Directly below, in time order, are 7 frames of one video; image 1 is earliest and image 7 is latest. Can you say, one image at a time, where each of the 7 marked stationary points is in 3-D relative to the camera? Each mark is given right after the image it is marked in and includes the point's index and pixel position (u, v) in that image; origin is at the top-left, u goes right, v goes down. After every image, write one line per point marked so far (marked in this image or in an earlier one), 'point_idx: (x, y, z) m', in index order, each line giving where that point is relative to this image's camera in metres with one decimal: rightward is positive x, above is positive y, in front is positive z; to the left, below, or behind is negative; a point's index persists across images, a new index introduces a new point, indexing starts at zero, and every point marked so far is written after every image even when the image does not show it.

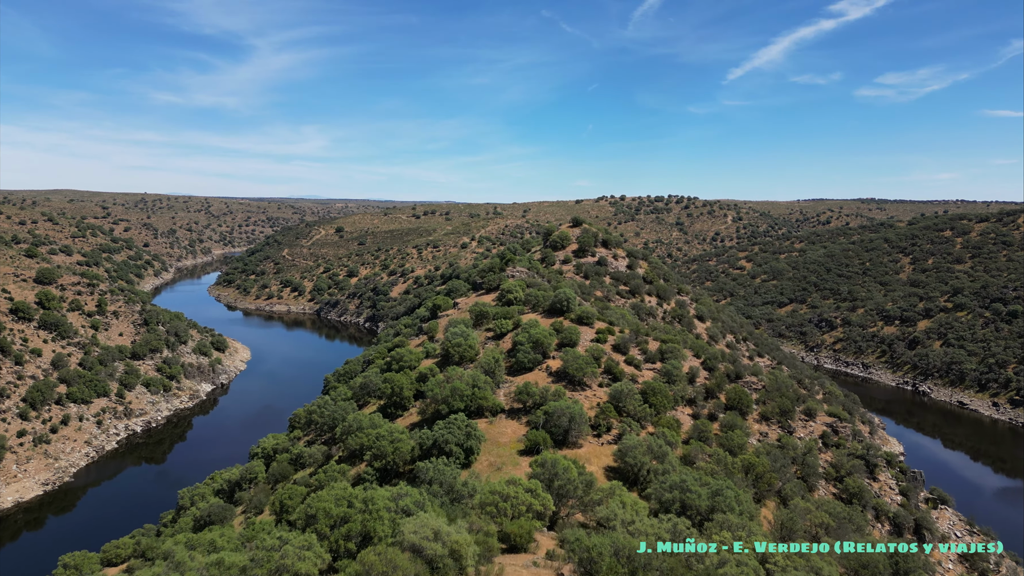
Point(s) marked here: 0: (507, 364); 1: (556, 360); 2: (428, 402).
0: (-0.2, -3.6, +19.6) m
1: (+2.0, -3.4, +19.4) m
2: (-3.5, -4.7, +17.7) m
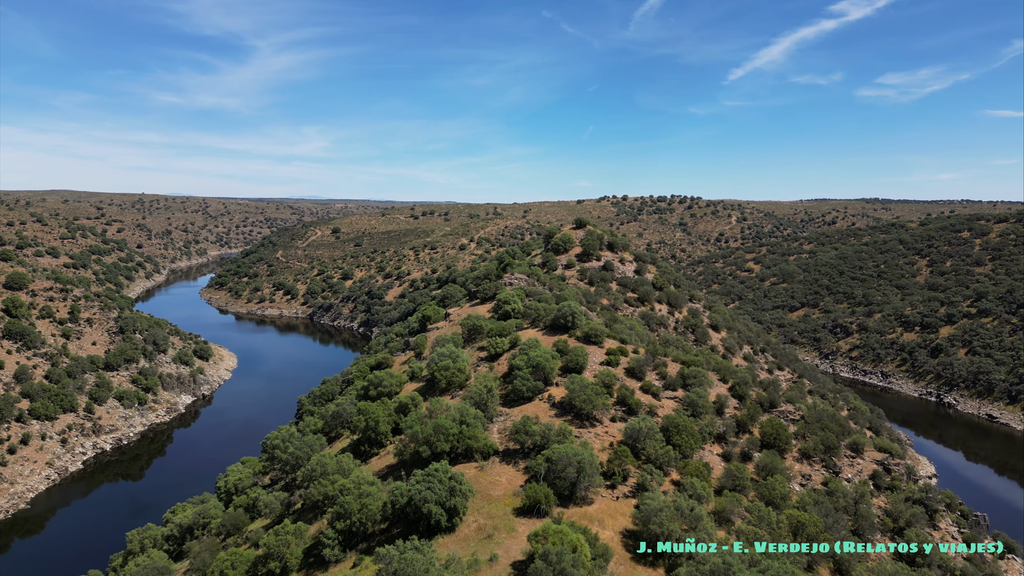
0: (-0.4, -4.1, +16.6) m
1: (+1.8, -3.9, +16.4) m
2: (-3.7, -5.3, +14.8) m
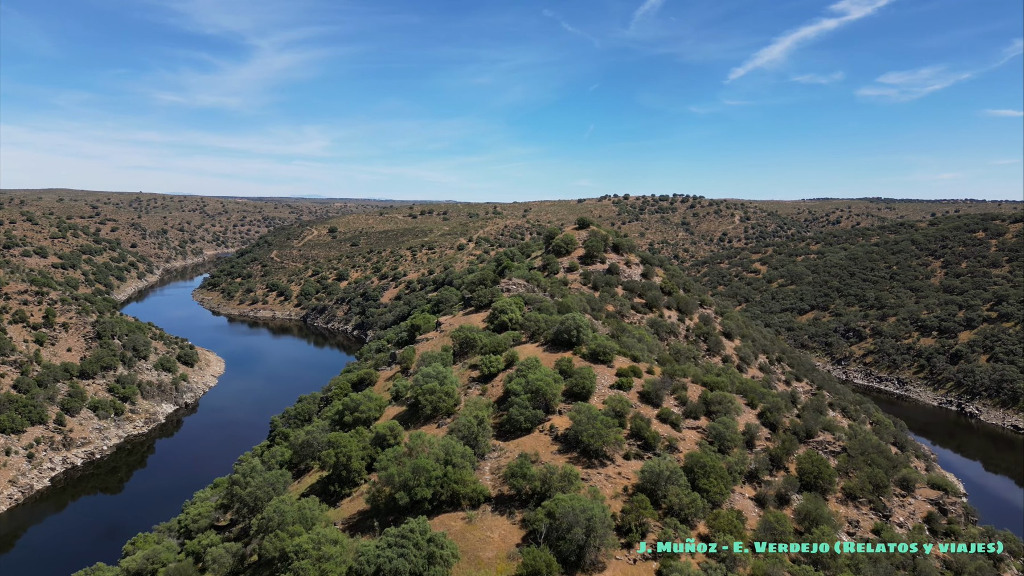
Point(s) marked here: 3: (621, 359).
0: (-0.6, -4.5, +14.3) m
1: (+1.7, -4.3, +14.1) m
2: (-3.8, -5.7, +12.4) m
3: (+4.6, -3.0, +17.9) m
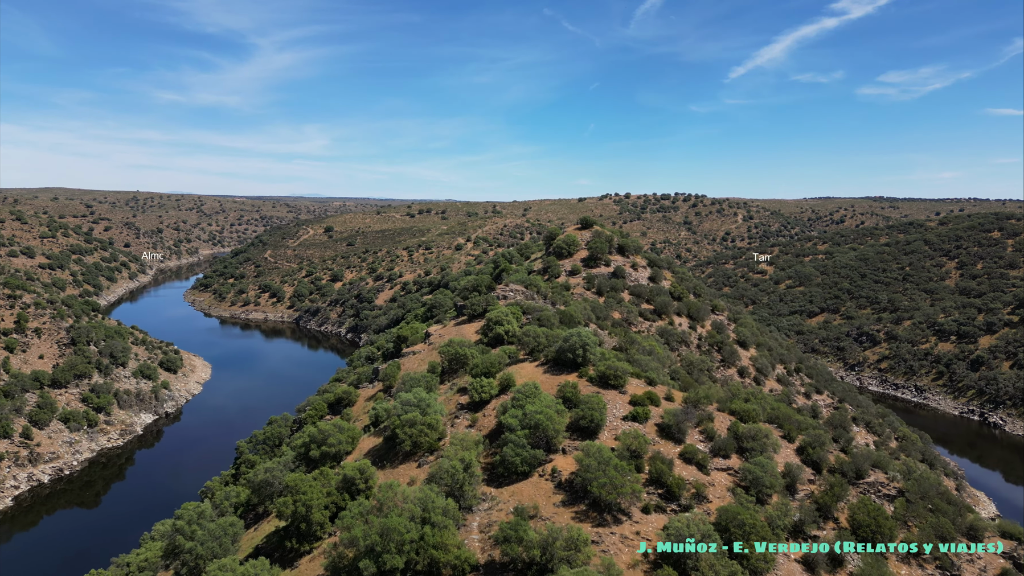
0: (-0.7, -4.9, +11.9) m
1: (+1.5, -4.7, +11.7) m
2: (-4.0, -6.0, +10.1) m
3: (+4.4, -3.4, +15.6) m
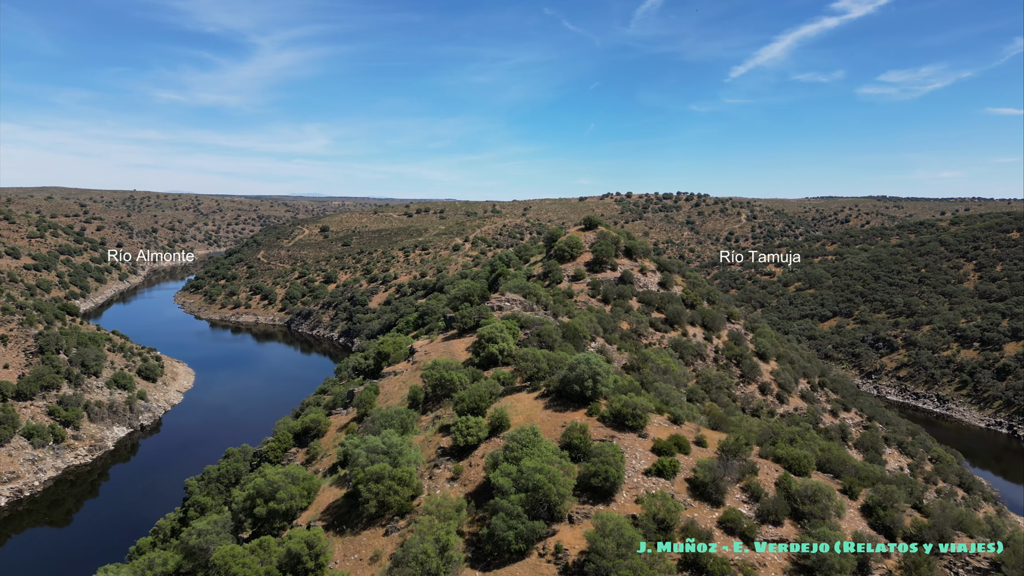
0: (-0.9, -5.3, +9.3) m
1: (+1.4, -5.1, +9.1) m
2: (-4.2, -6.5, +7.5) m
3: (+4.2, -3.8, +12.9) m
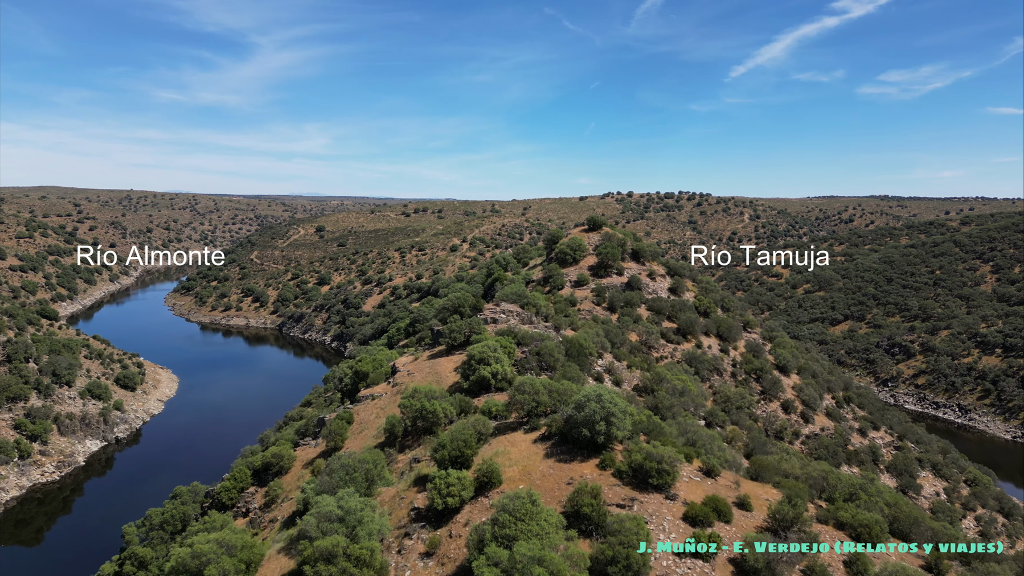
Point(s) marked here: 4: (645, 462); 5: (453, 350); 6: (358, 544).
0: (-1.1, -5.7, +7.0) m
1: (+1.2, -5.5, +6.8) m
2: (-4.3, -6.9, +5.2) m
3: (+4.1, -4.2, +10.6) m
4: (+2.8, -3.6, +9.6) m
5: (-2.4, -2.5, +18.0) m
6: (-2.9, -4.8, +8.2) m
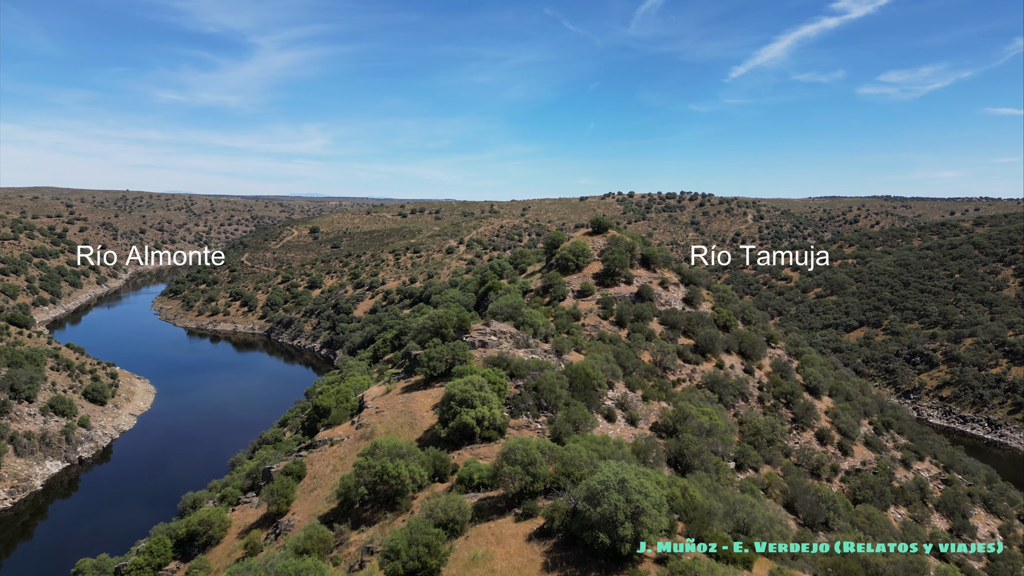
0: (-1.3, -6.3, +4.1) m
1: (+1.0, -6.1, +3.9) m
2: (-4.6, -7.4, +2.3) m
3: (+3.8, -4.8, +7.7) m
4: (+2.6, -4.1, +6.7) m
5: (-2.7, -3.1, +15.1) m
6: (-3.1, -5.4, +5.3) m
